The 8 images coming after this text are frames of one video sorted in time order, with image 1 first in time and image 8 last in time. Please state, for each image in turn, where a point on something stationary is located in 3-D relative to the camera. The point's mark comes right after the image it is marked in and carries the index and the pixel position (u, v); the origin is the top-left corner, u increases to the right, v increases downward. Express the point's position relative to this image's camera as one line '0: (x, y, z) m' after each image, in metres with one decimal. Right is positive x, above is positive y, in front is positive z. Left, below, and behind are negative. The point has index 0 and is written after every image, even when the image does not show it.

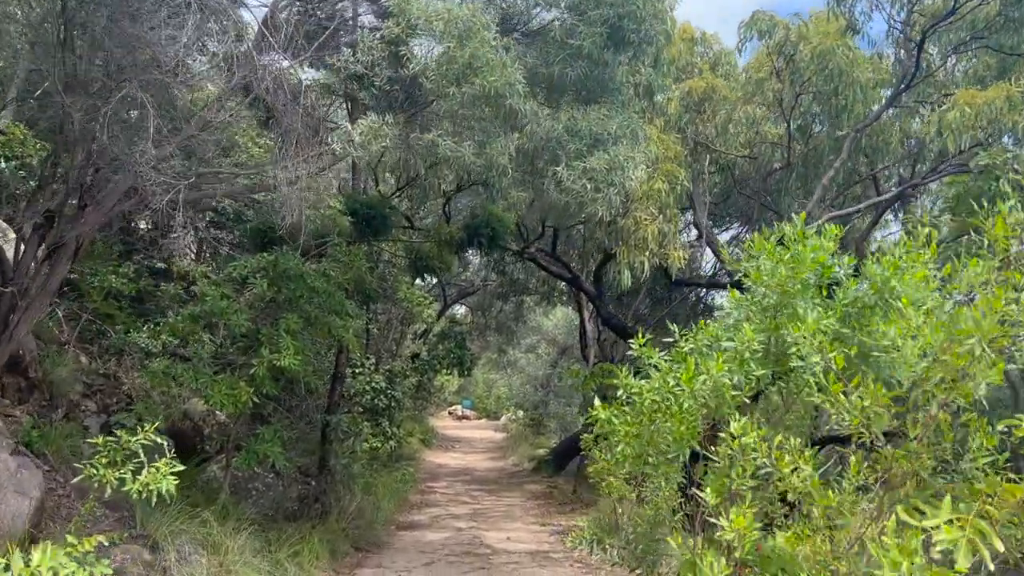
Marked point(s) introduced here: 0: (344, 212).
0: (-1.8, +0.8, +8.7) m
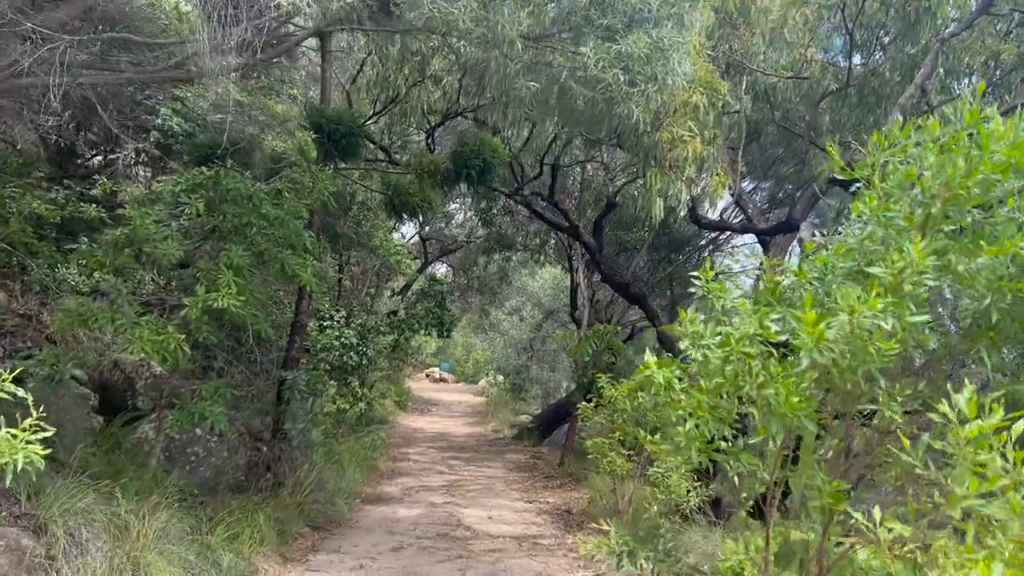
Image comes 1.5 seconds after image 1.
0: (-1.8, +1.4, +7.3) m
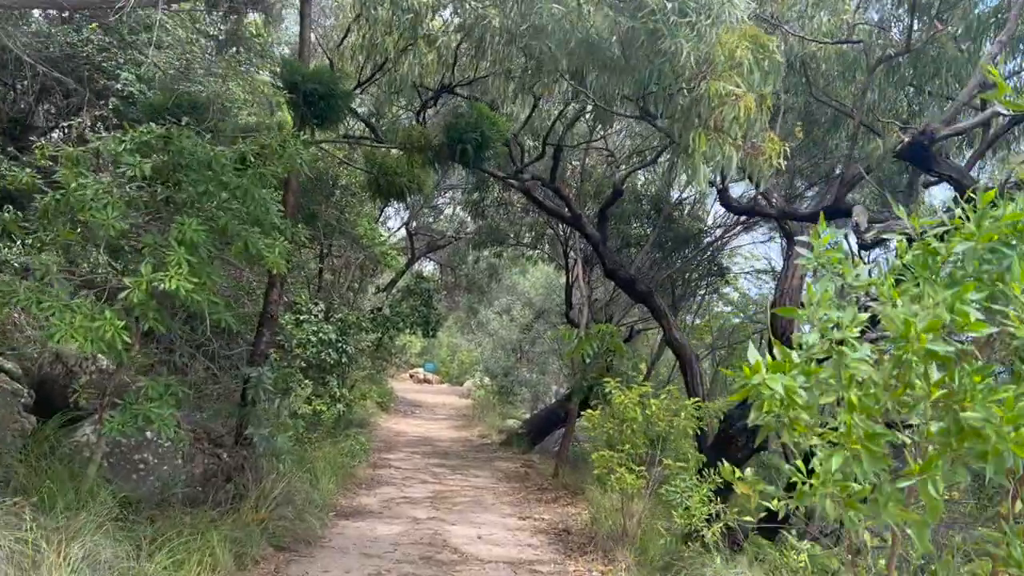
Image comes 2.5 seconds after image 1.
0: (-1.8, +1.5, +6.3) m
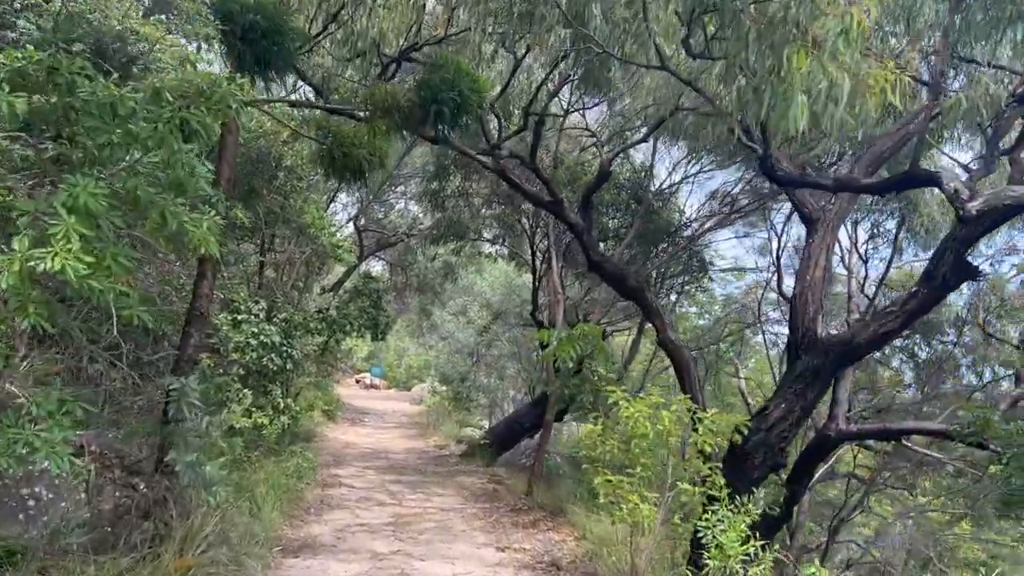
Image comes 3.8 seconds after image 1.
0: (-1.8, +1.6, +5.0) m
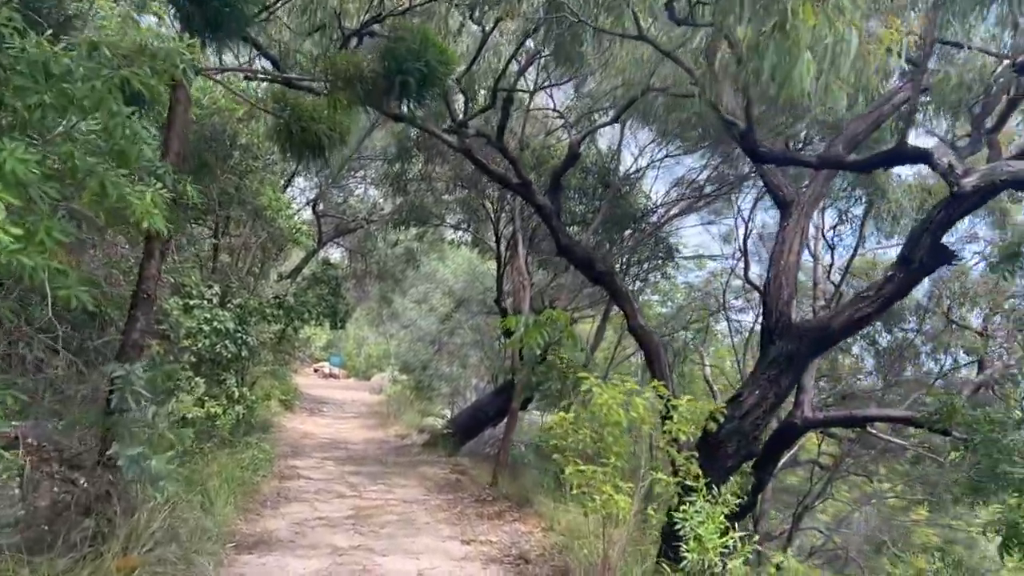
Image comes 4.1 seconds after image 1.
0: (-2.0, +1.7, +4.7) m
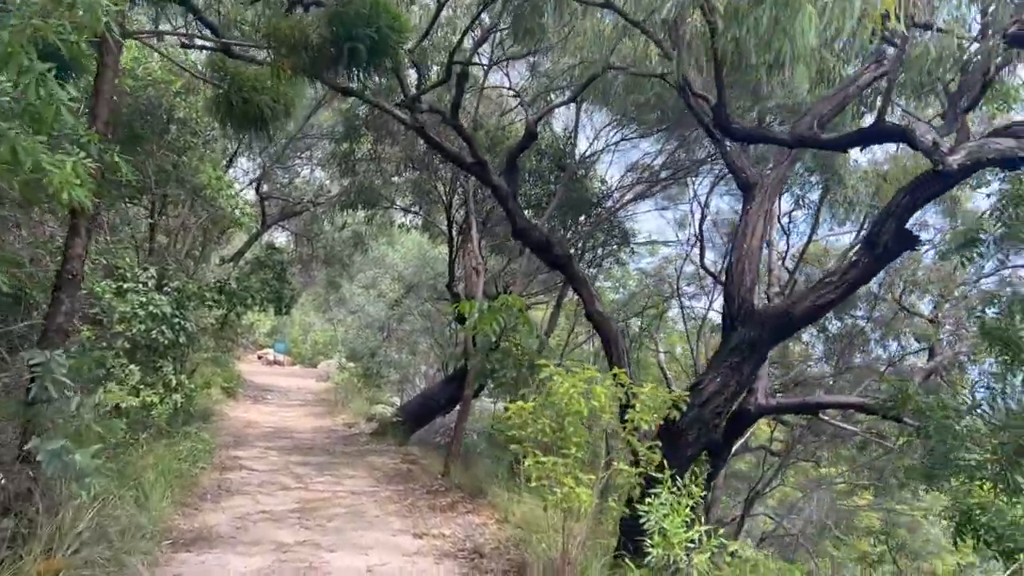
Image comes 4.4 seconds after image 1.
0: (-2.2, +1.8, +4.2) m
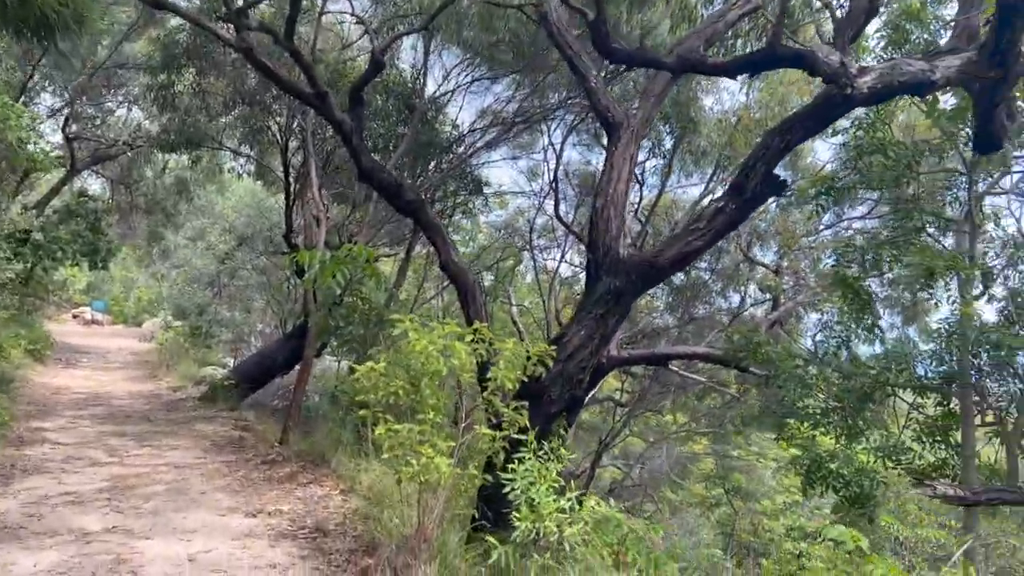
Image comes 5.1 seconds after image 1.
0: (-2.8, +2.0, +3.1) m
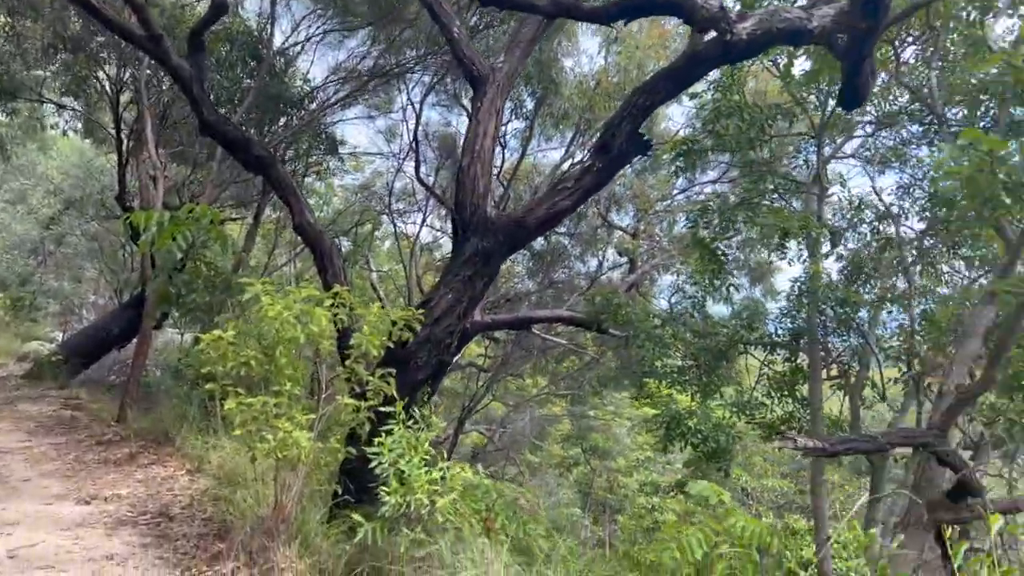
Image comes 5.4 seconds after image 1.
0: (-3.2, +2.1, +2.2) m
